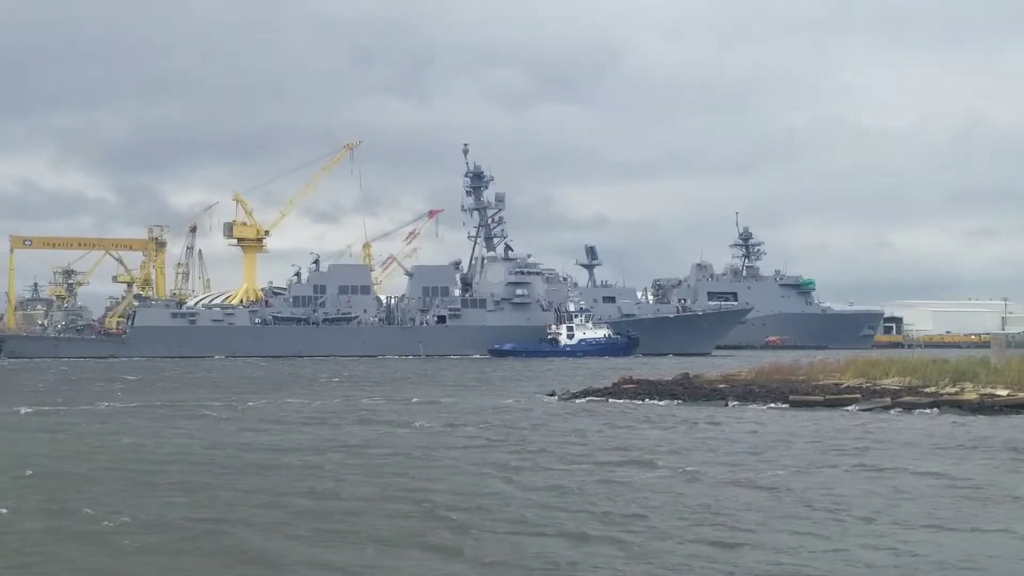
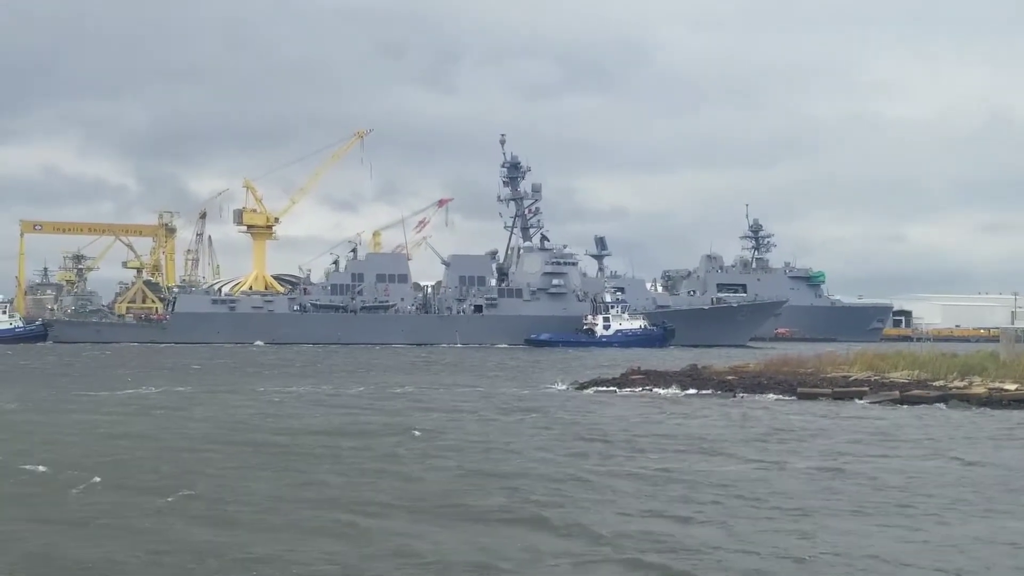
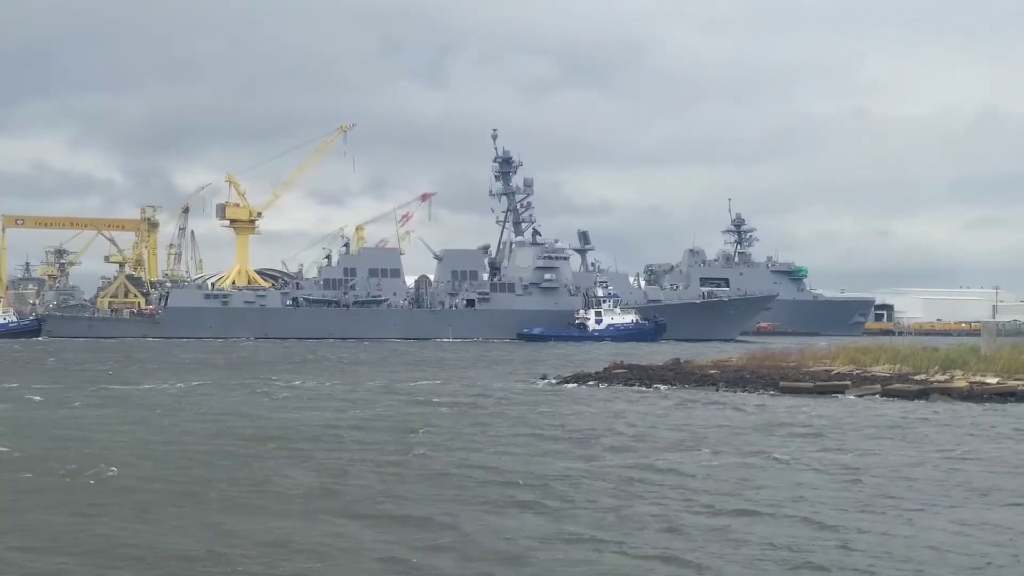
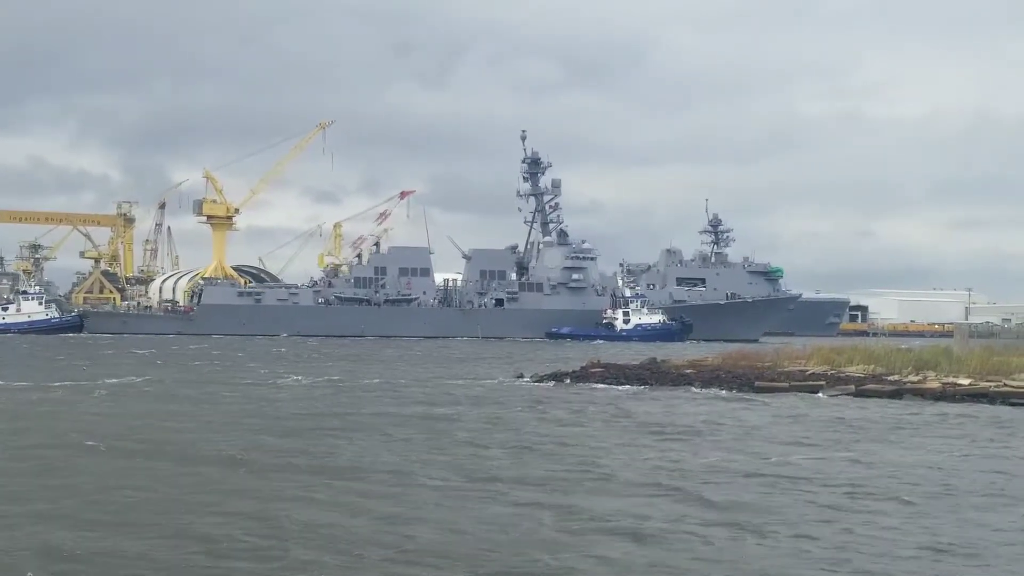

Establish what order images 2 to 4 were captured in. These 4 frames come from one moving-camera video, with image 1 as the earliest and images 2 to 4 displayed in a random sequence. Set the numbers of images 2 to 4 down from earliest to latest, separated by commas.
2, 3, 4
